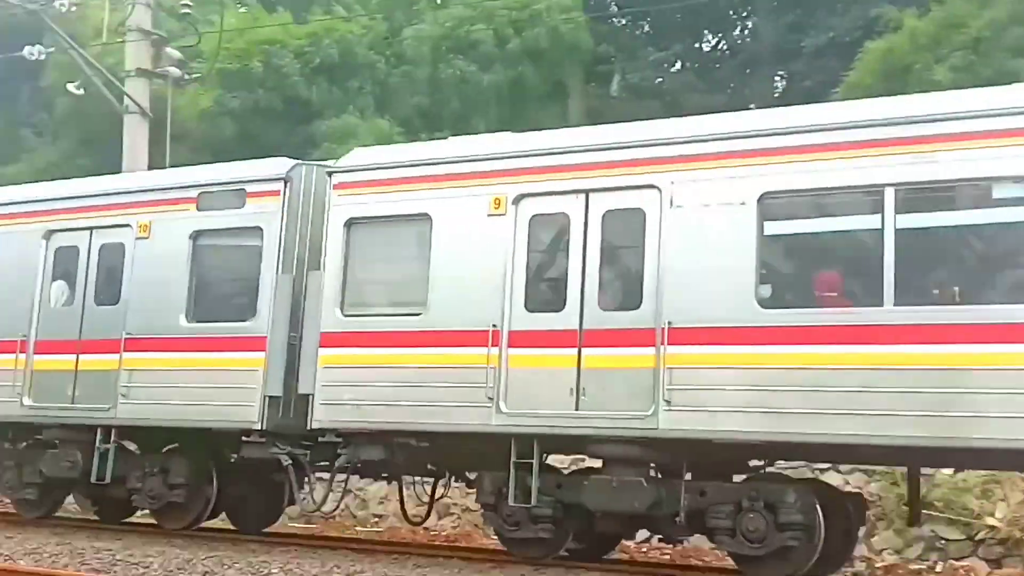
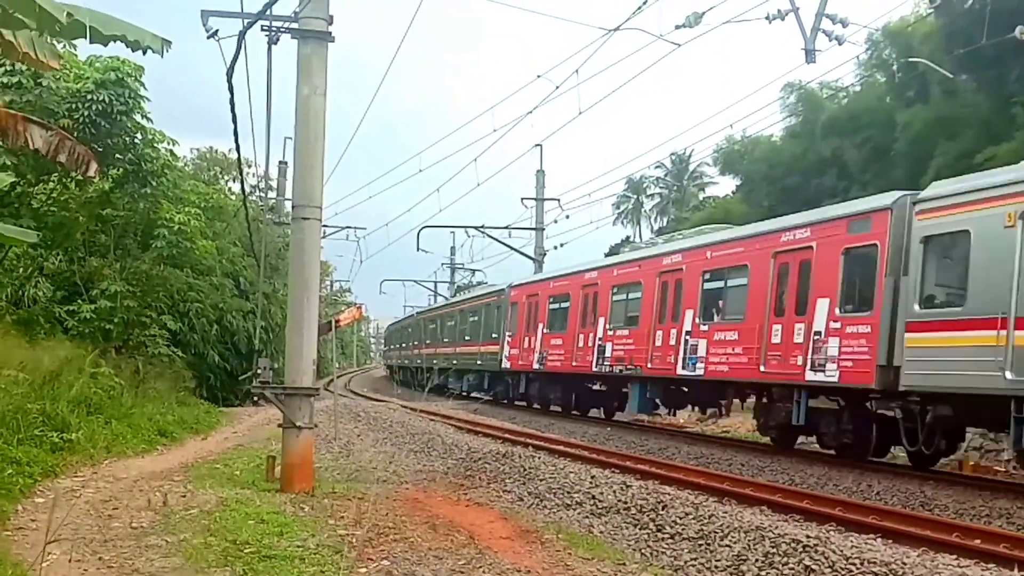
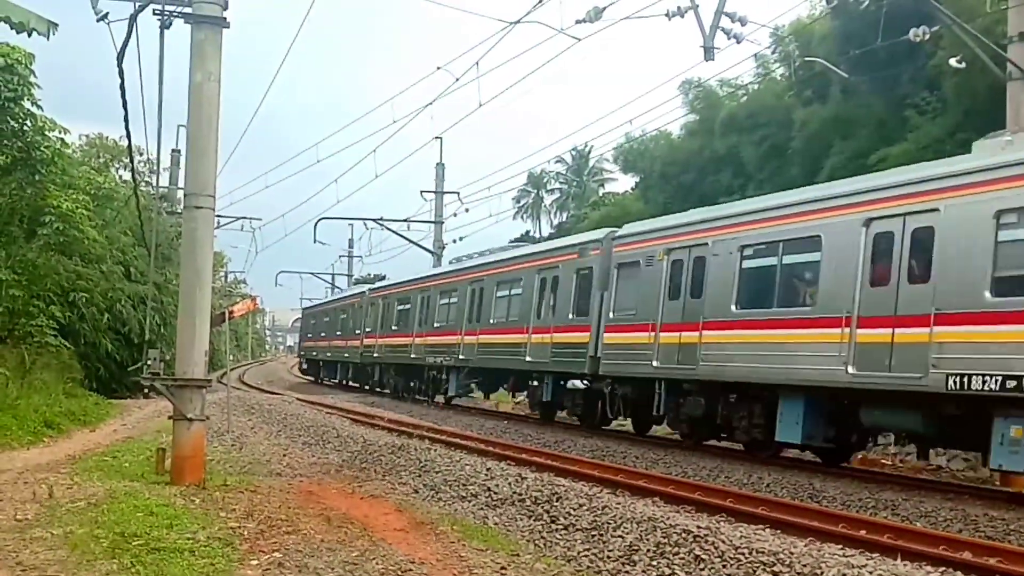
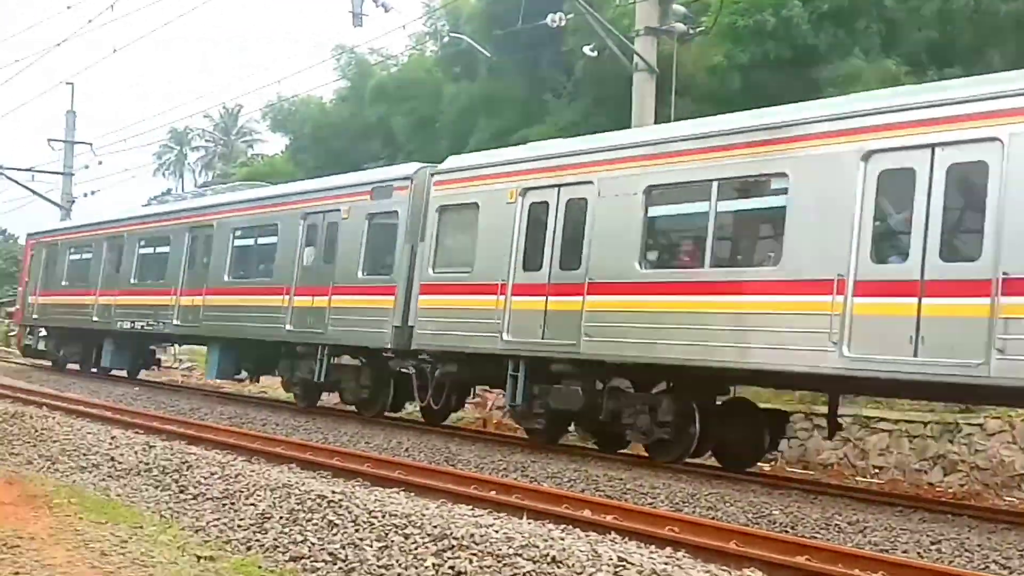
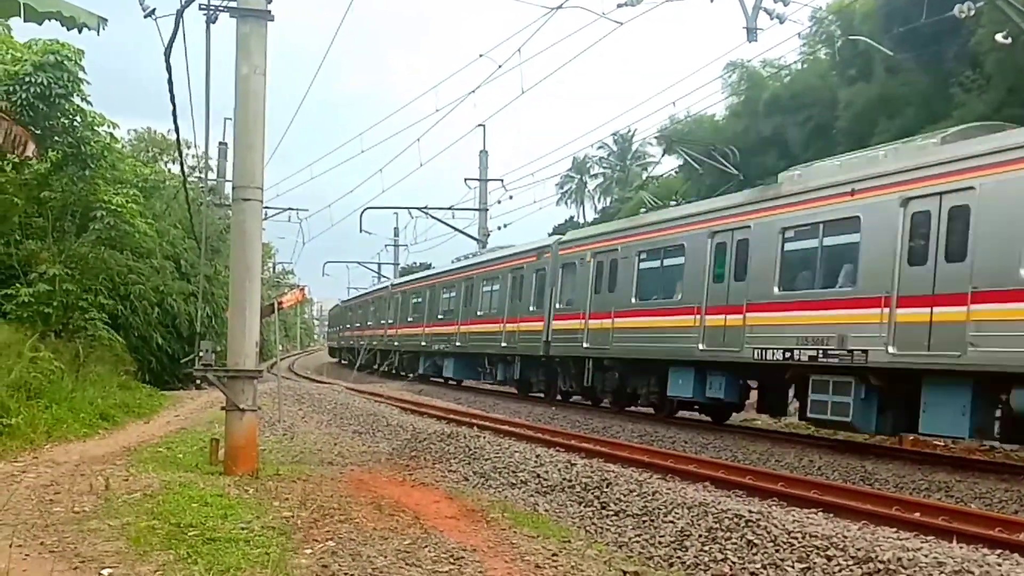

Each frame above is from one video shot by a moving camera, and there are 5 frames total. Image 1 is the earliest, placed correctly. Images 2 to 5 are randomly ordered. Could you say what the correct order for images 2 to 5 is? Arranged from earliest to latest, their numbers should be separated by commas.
4, 3, 5, 2
